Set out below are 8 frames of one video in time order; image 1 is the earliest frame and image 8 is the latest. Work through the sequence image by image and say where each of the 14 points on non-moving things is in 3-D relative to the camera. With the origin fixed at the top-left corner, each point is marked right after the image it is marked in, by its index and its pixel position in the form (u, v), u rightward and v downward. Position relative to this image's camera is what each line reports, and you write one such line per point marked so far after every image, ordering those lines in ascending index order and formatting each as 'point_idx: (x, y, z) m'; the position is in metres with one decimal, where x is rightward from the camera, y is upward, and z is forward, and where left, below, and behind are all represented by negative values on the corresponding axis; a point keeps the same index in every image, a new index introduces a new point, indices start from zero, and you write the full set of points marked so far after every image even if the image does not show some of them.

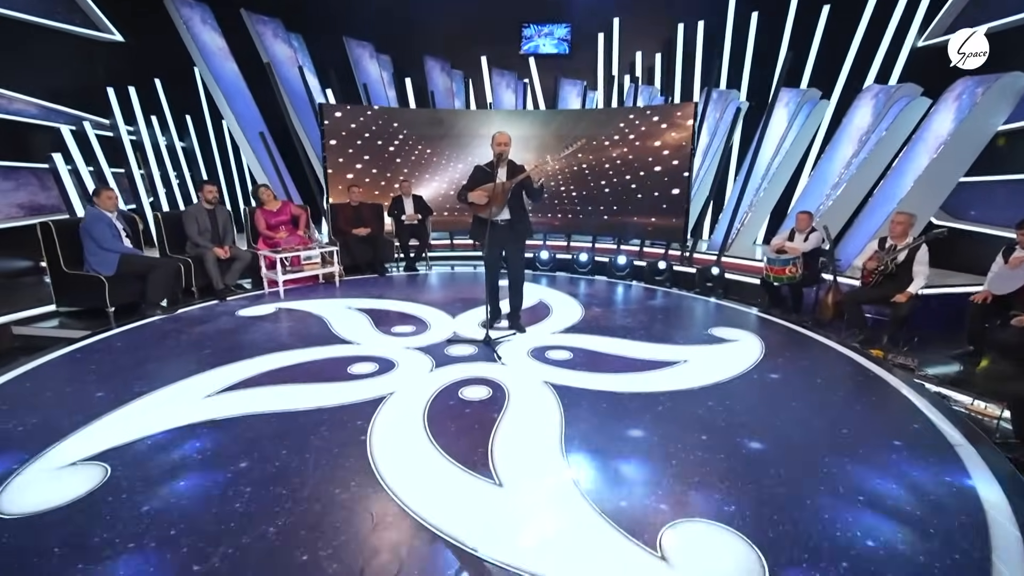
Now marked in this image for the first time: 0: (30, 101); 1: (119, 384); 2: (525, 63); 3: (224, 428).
0: (-5.1, +2.0, +5.1) m
1: (-2.4, -0.6, +2.9) m
2: (+0.2, +3.7, +7.9) m
3: (-1.5, -0.7, +2.4) m
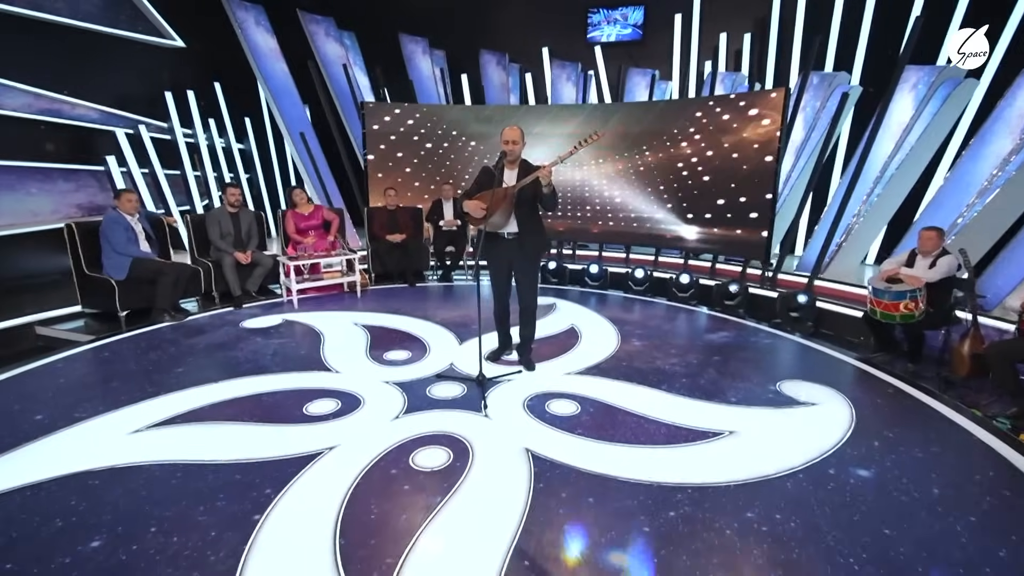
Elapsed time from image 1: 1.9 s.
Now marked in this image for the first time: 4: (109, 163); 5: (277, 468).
0: (-4.6, +2.0, +5.3) m
1: (-2.5, -0.7, +2.7) m
2: (+1.2, +3.5, +7.1) m
3: (-1.7, -0.8, +2.0) m
4: (-4.6, +1.4, +5.4) m
5: (-1.1, -0.8, +2.1) m
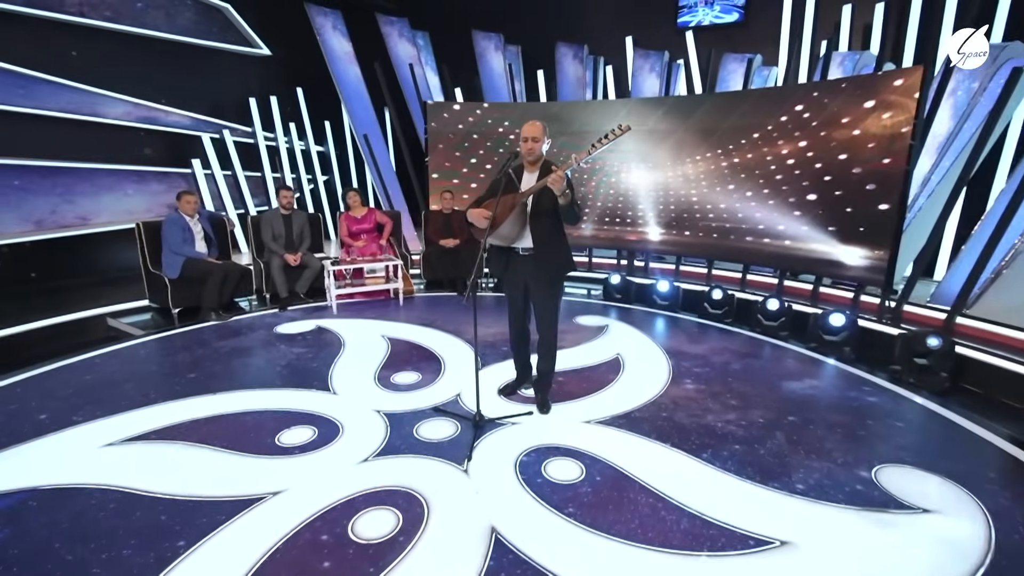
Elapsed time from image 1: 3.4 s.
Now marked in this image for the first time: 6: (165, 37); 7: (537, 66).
0: (-3.9, +2.1, +5.7) m
1: (-2.5, -0.7, +2.7) m
2: (+2.2, +3.2, +6.2) m
3: (-1.9, -0.9, +1.9) m
4: (-3.9, +1.5, +5.8) m
5: (-1.2, -0.9, +1.9) m
6: (-3.9, +2.9, +5.5) m
7: (+0.4, +3.2, +6.9) m
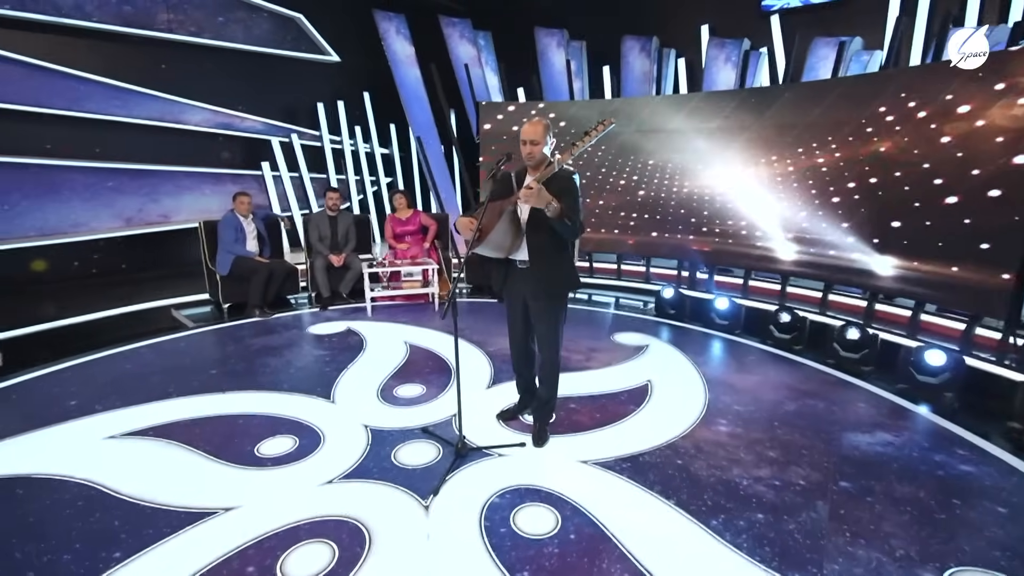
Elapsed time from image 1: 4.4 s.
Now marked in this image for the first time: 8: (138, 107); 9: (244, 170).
0: (-3.2, +2.2, +6.1) m
1: (-2.5, -0.6, +2.9) m
2: (+2.9, +3.0, +5.5) m
3: (-2.0, -0.9, +2.0) m
4: (-3.2, +1.5, +6.2) m
5: (-1.4, -0.9, +1.9) m
6: (-3.3, +2.9, +5.9) m
7: (+1.2, +3.1, +6.5) m
8: (-4.1, +2.0, +5.2) m
9: (-3.4, +1.5, +6.1) m
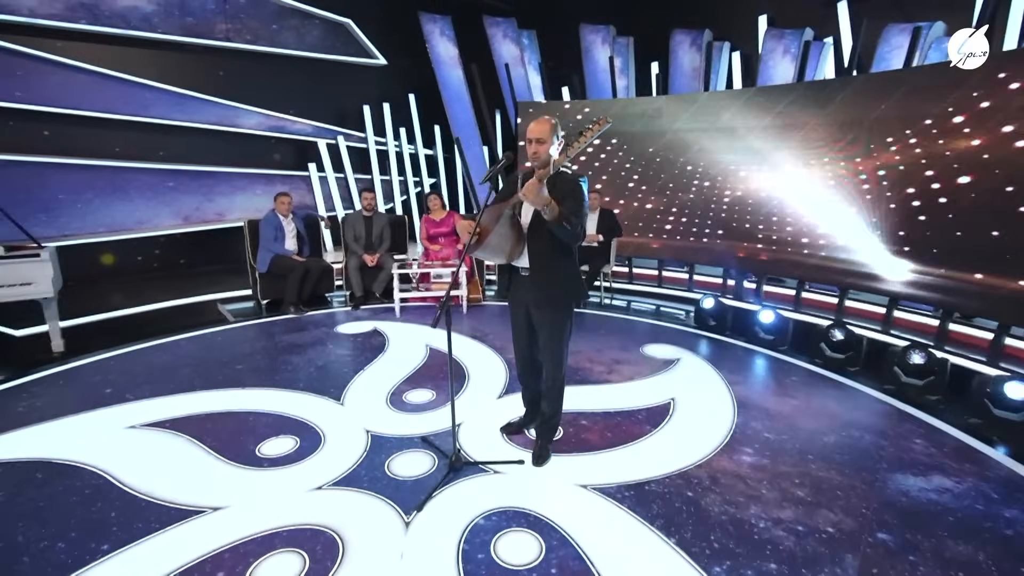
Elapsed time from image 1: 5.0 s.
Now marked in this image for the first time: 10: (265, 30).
0: (-2.7, +2.2, +6.3) m
1: (-2.4, -0.6, +3.1) m
2: (+3.3, +2.9, +5.0) m
3: (-2.1, -0.8, +2.1) m
4: (-2.7, +1.6, +6.4) m
5: (-1.4, -0.9, +1.9) m
6: (-2.8, +3.0, +6.1) m
7: (+1.8, +3.0, +6.2) m
8: (-3.6, +2.0, +5.6) m
9: (-2.9, +1.5, +6.3) m
10: (-3.0, +3.1, +5.8) m
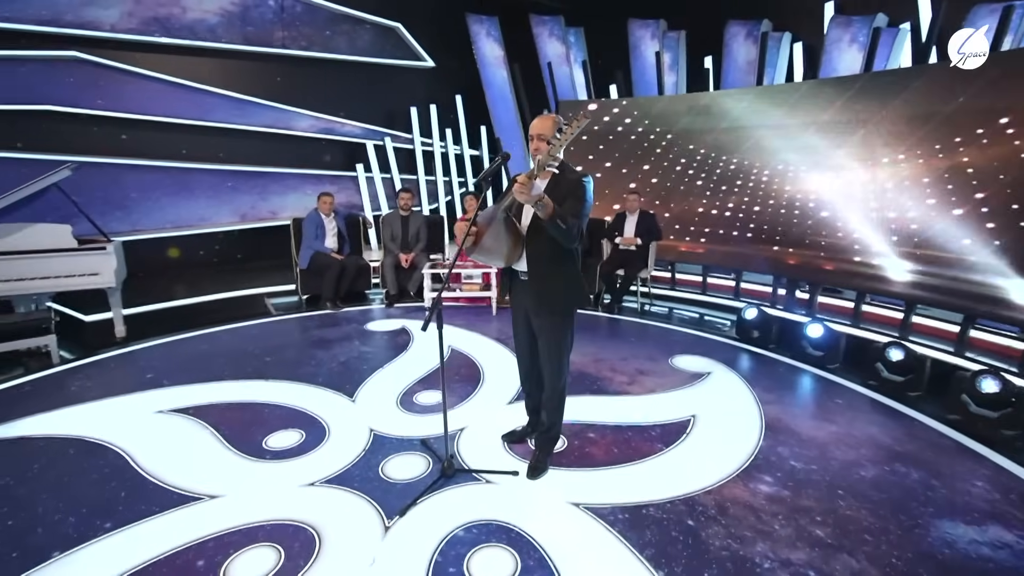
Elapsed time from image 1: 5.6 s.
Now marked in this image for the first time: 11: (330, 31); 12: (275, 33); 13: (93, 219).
0: (-2.1, +2.2, +6.5) m
1: (-2.3, -0.6, +3.3) m
2: (+3.7, +2.8, +4.5) m
3: (-2.1, -0.8, +2.3) m
4: (-2.1, +1.6, +6.6) m
5: (-1.5, -0.9, +2.0) m
6: (-2.2, +3.0, +6.3) m
7: (+2.3, +2.9, +5.9) m
8: (-3.2, +2.1, +5.9) m
9: (-2.3, +1.6, +6.6) m
10: (-2.5, +3.2, +6.1) m
11: (-2.3, +3.3, +6.1) m
12: (-2.9, +3.1, +5.8) m
13: (-3.9, +0.6, +4.5) m
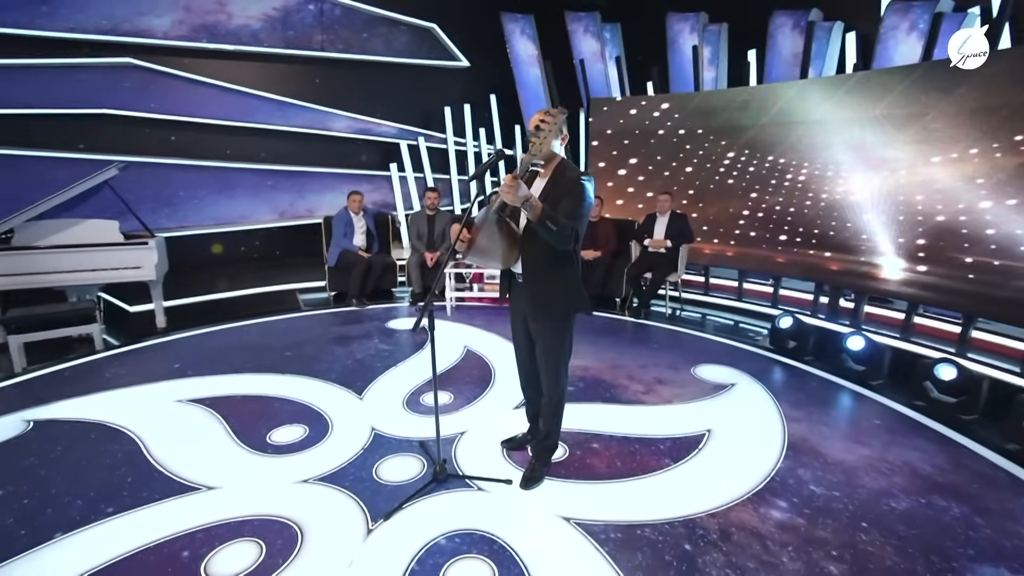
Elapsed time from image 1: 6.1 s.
0: (-1.7, +2.3, +6.6) m
1: (-2.2, -0.5, +3.4) m
2: (+4.0, +2.7, +4.1) m
3: (-2.1, -0.8, +2.4) m
4: (-1.7, +1.7, +6.7) m
5: (-1.5, -0.9, +2.1) m
6: (-1.7, +3.1, +6.4) m
7: (+2.7, +2.8, +5.6) m
8: (-2.8, +2.2, +6.1) m
9: (-1.9, +1.6, +6.7) m
10: (-2.0, +3.2, +6.2) m
11: (-1.9, +3.3, +6.2) m
12: (-2.5, +3.1, +6.0) m
13: (-3.7, +0.7, +4.8) m
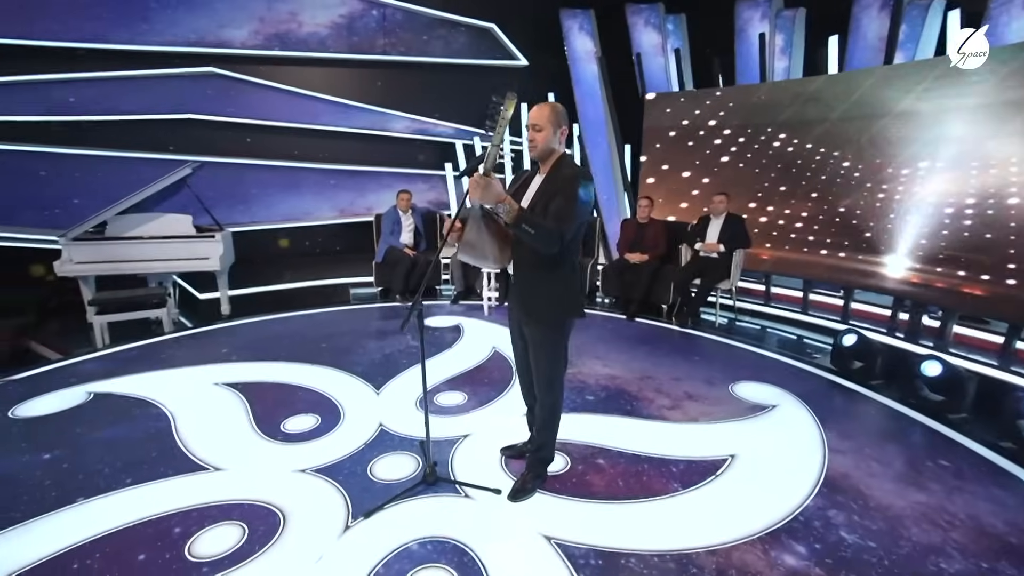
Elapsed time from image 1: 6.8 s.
0: (-0.9, +2.3, +6.8) m
1: (-2.0, -0.5, +3.6) m
2: (+4.3, +2.5, +3.4) m
3: (-2.1, -0.7, +2.6) m
4: (-0.9, +1.7, +6.8) m
5: (-1.6, -0.8, +2.2) m
6: (-1.0, +3.1, +6.5) m
7: (+3.3, +2.7, +5.0) m
8: (-2.1, +2.2, +6.4) m
9: (-1.1, +1.7, +6.8) m
10: (-1.3, +3.3, +6.4) m
11: (-1.1, +3.4, +6.4) m
12: (-1.8, +3.2, +6.2) m
13: (-3.2, +0.8, +5.2) m
